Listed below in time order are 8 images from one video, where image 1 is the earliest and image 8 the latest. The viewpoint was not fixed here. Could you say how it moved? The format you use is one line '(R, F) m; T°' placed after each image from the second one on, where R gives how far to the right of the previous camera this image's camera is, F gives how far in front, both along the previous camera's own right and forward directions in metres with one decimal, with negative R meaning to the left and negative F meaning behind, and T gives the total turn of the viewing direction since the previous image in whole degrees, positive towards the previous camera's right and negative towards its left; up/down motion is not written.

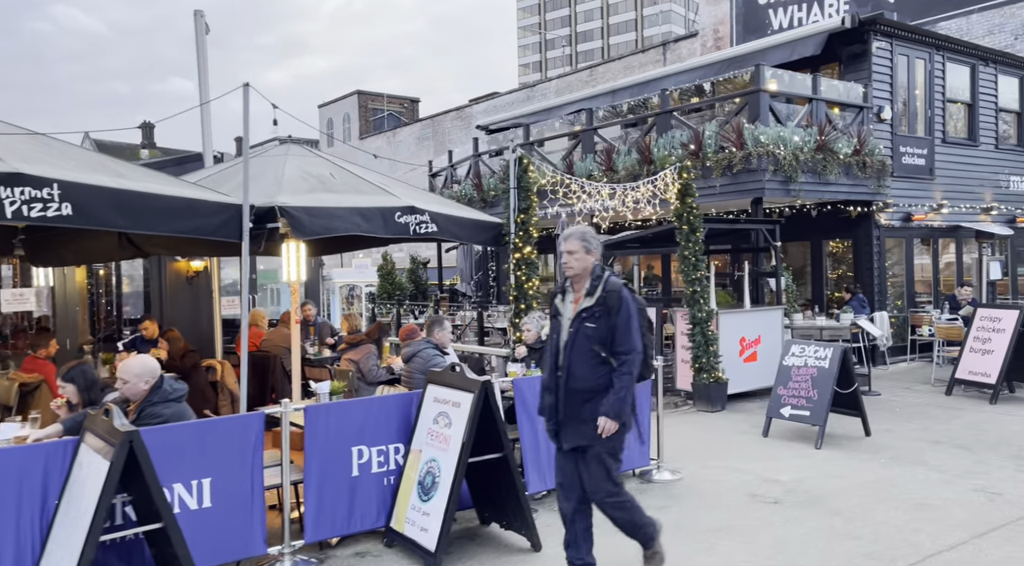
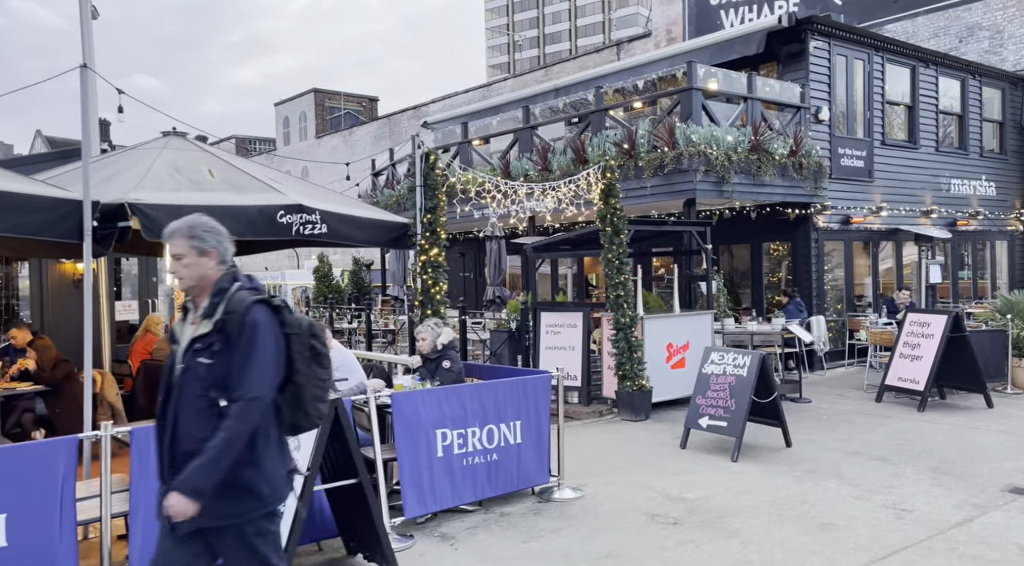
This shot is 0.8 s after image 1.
(+0.5, +0.4) m; +2°
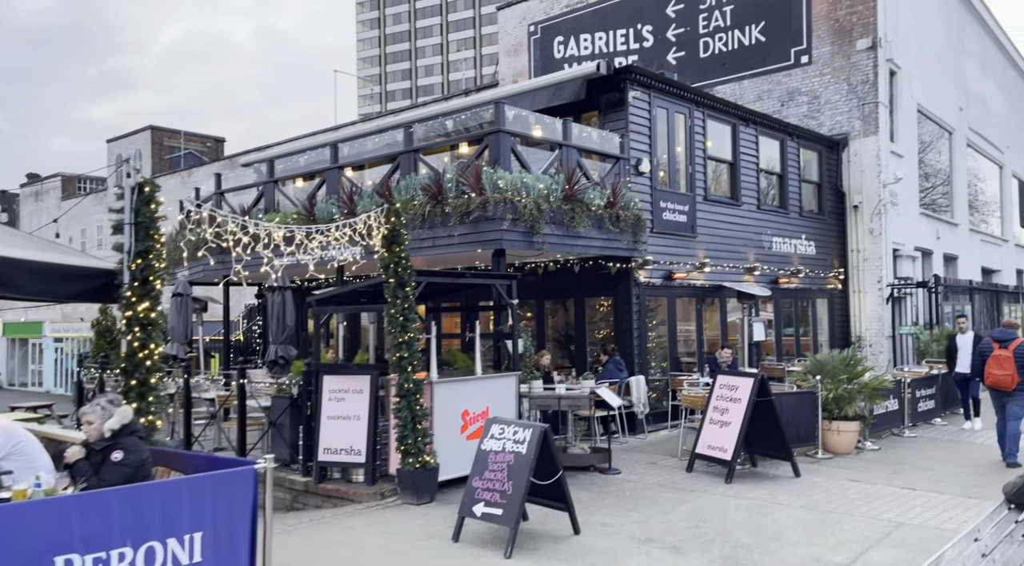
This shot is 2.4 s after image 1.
(+0.9, +1.0) m; +9°
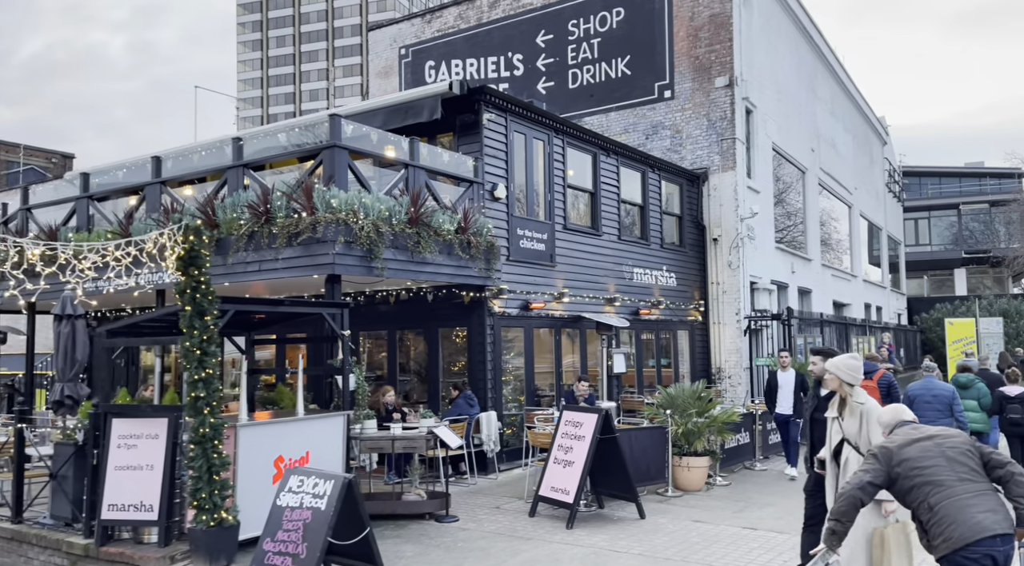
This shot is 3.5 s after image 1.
(+0.5, +0.7) m; +8°
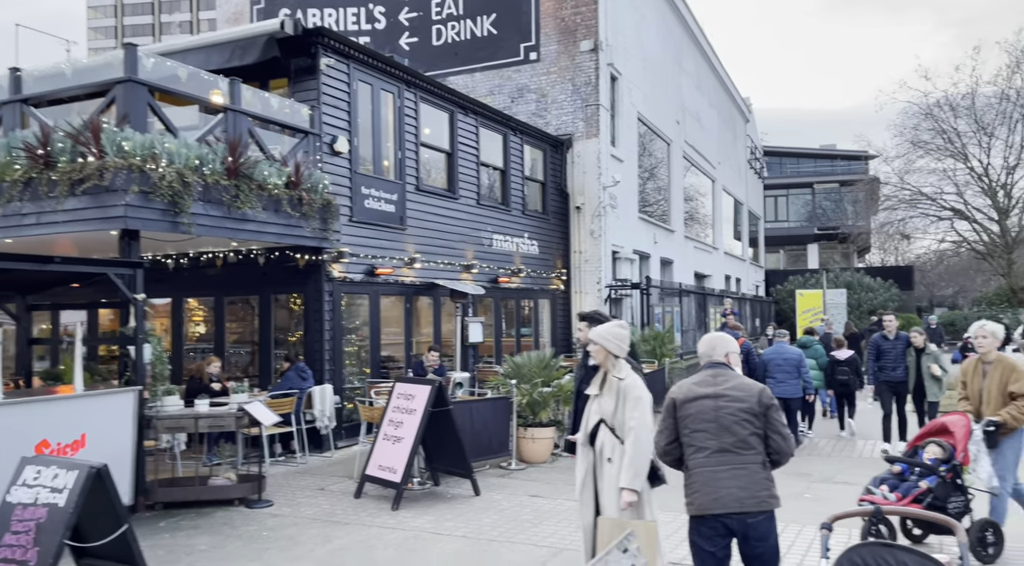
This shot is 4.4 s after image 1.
(+0.5, +0.7) m; +9°
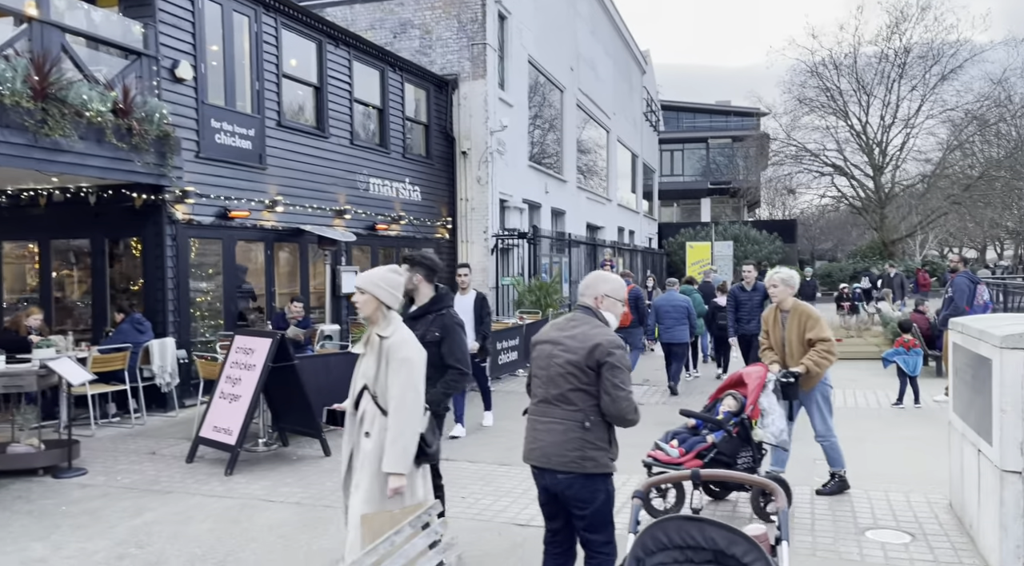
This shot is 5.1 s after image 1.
(+0.4, +0.6) m; +7°
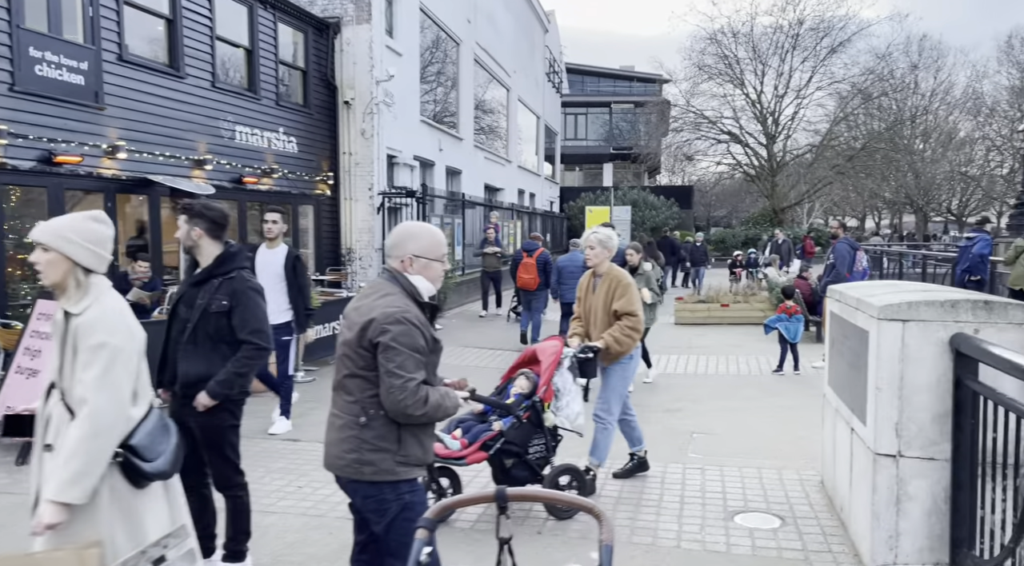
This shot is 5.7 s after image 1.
(+0.4, +0.7) m; +7°
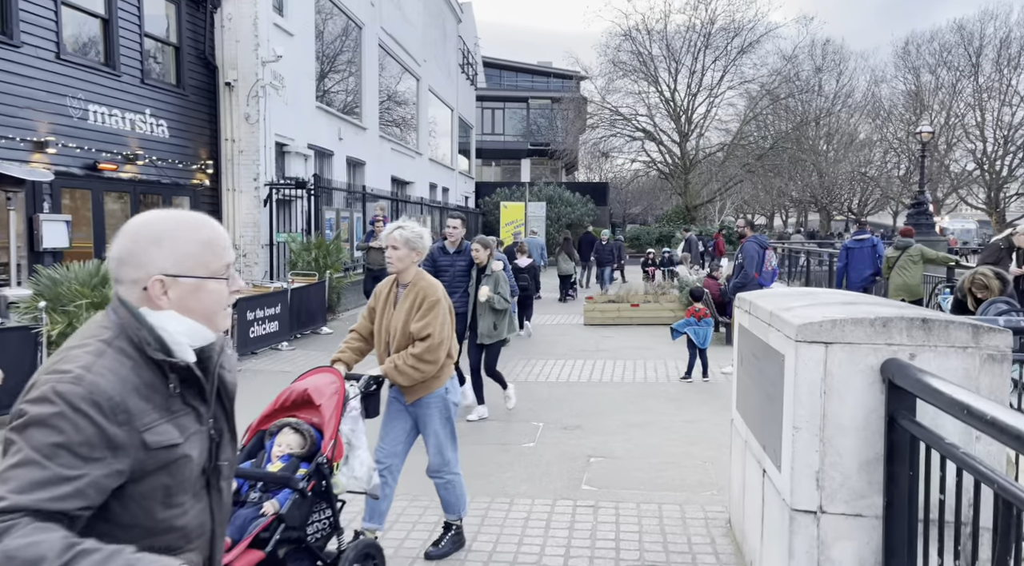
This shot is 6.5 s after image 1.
(+0.4, +1.1) m; +6°
